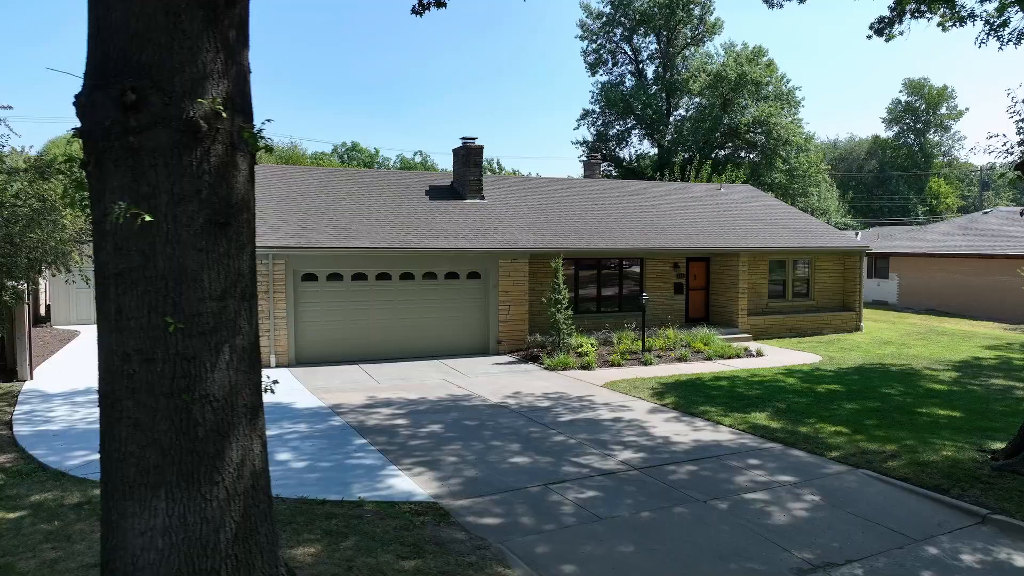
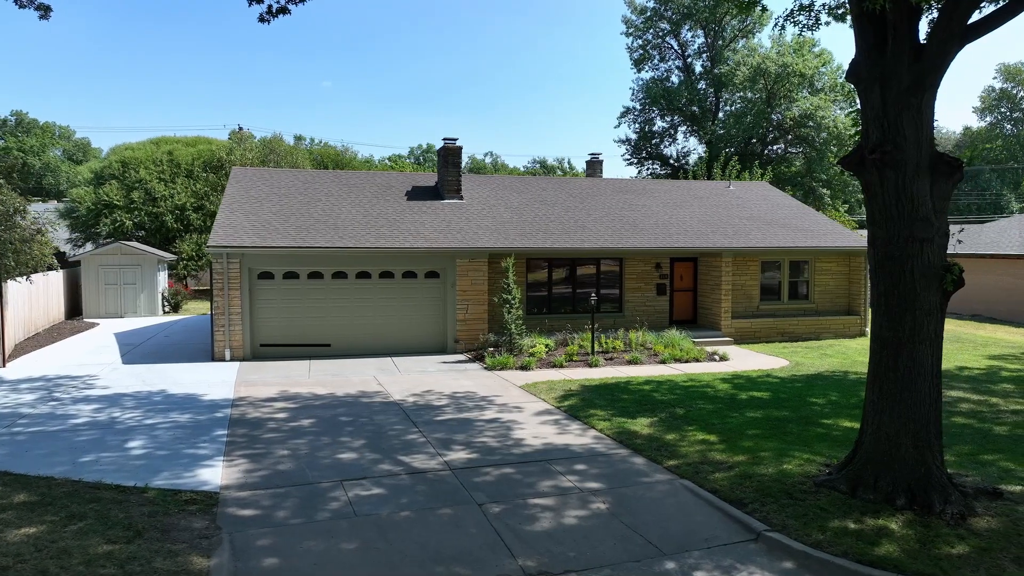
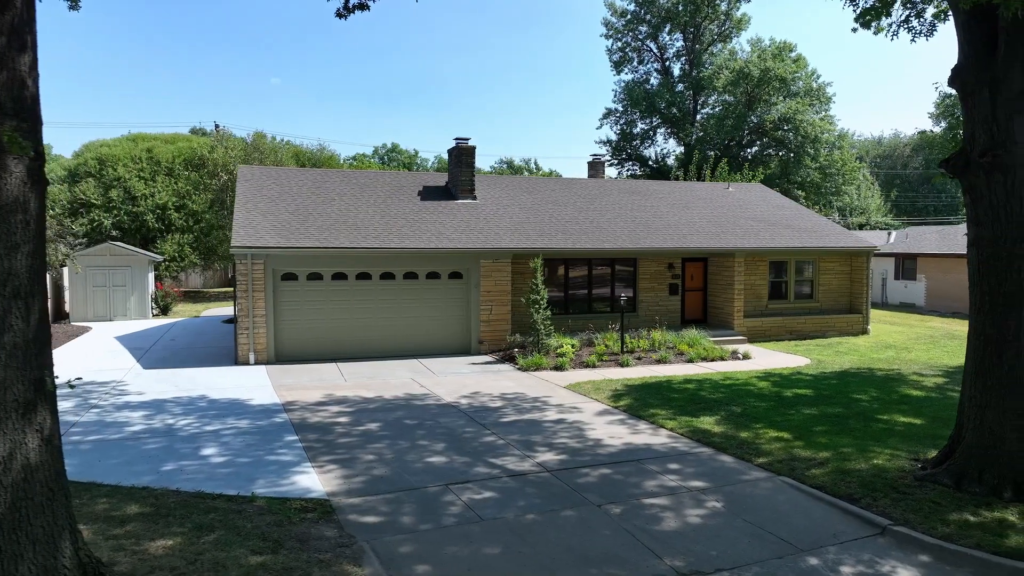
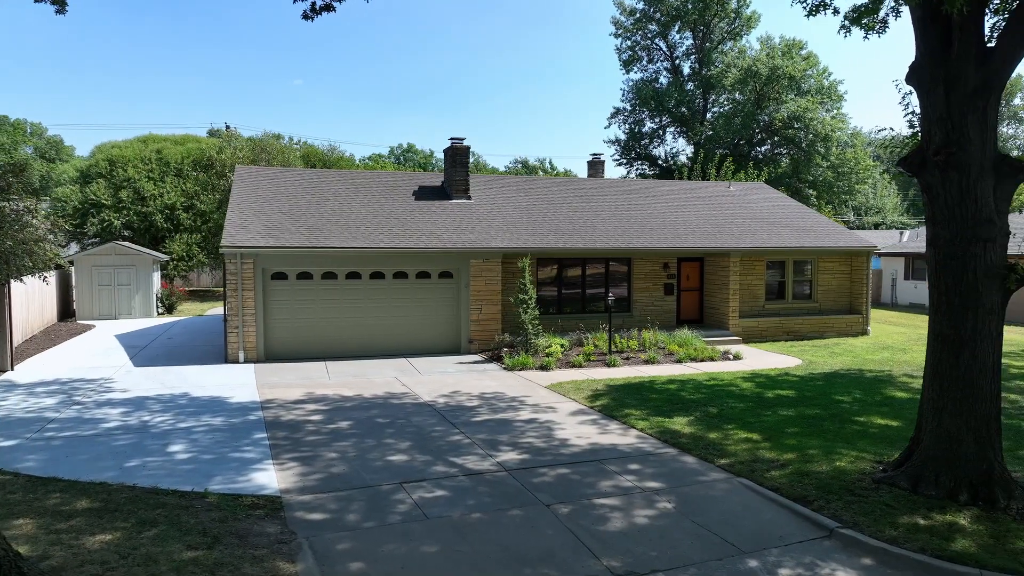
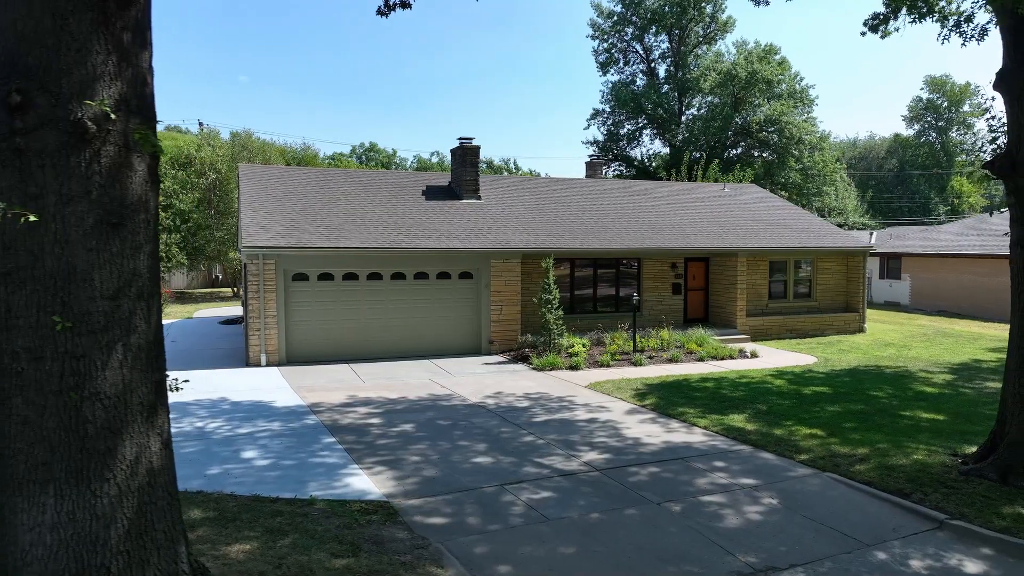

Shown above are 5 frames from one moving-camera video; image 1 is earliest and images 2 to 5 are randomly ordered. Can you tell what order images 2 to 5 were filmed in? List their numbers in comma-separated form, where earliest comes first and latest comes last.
5, 3, 4, 2
